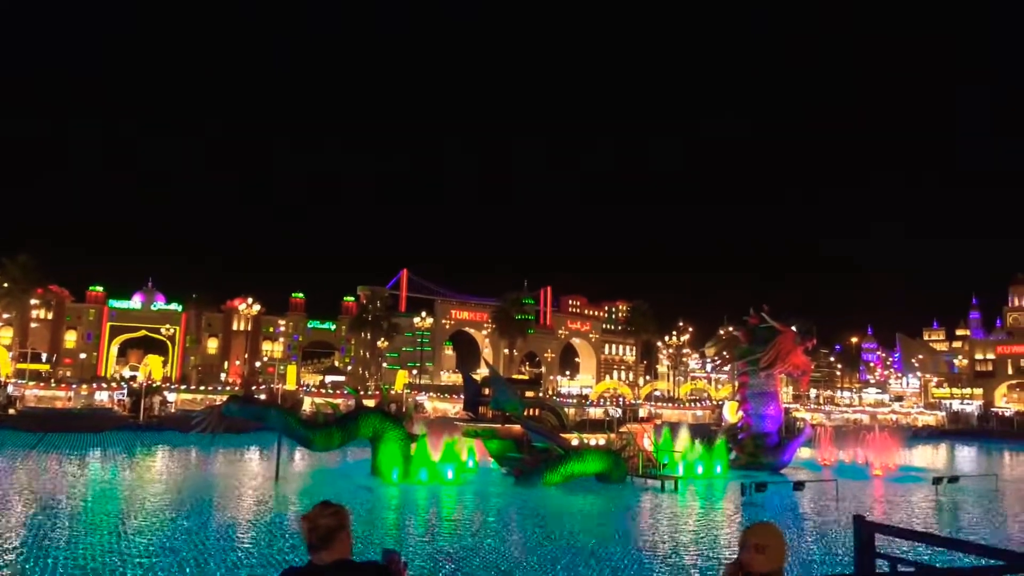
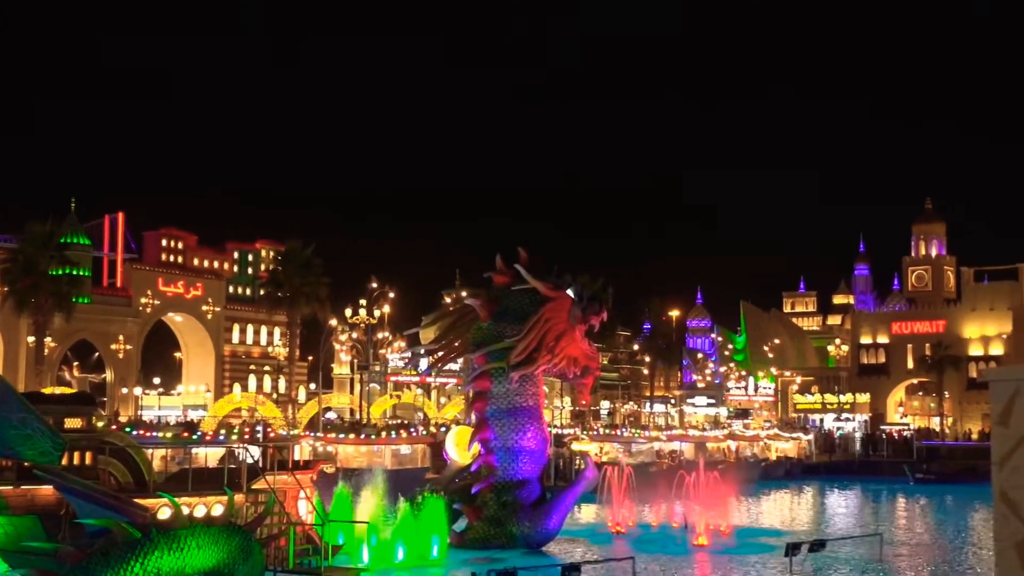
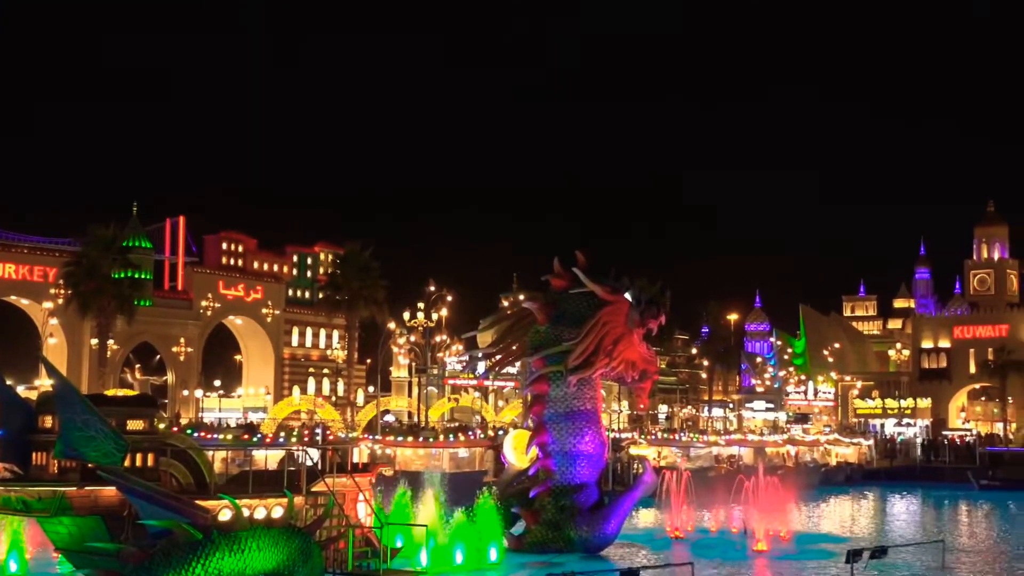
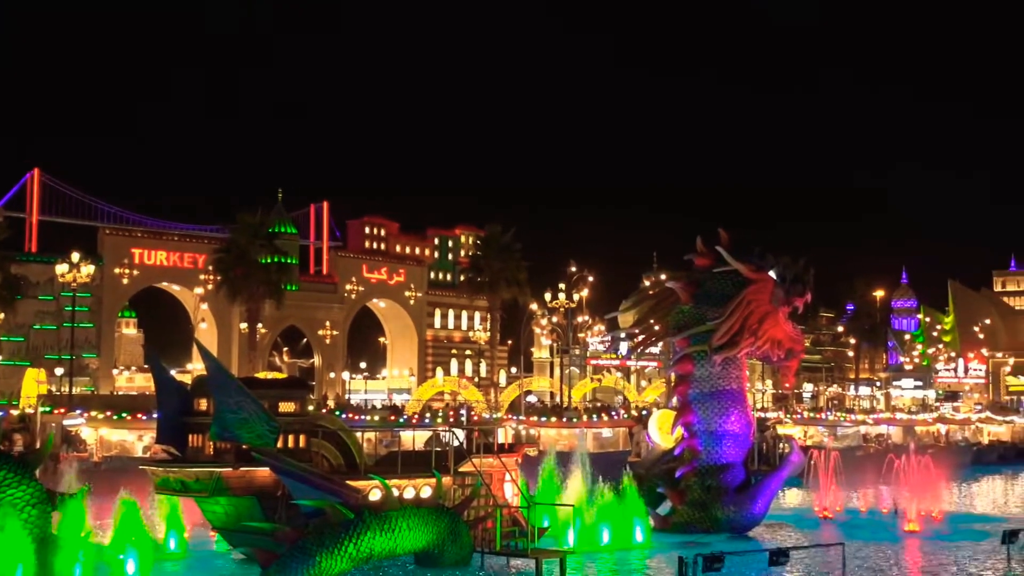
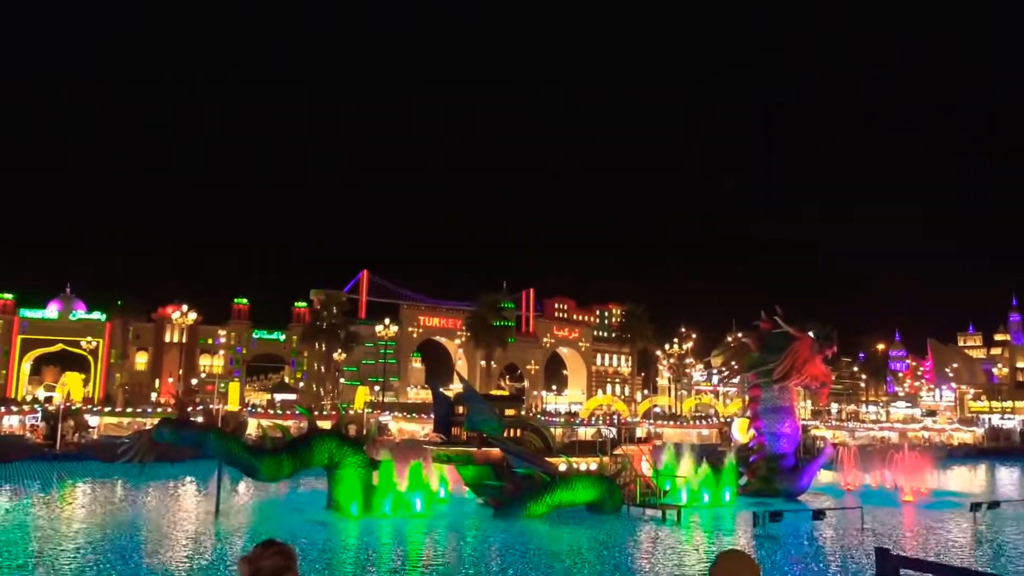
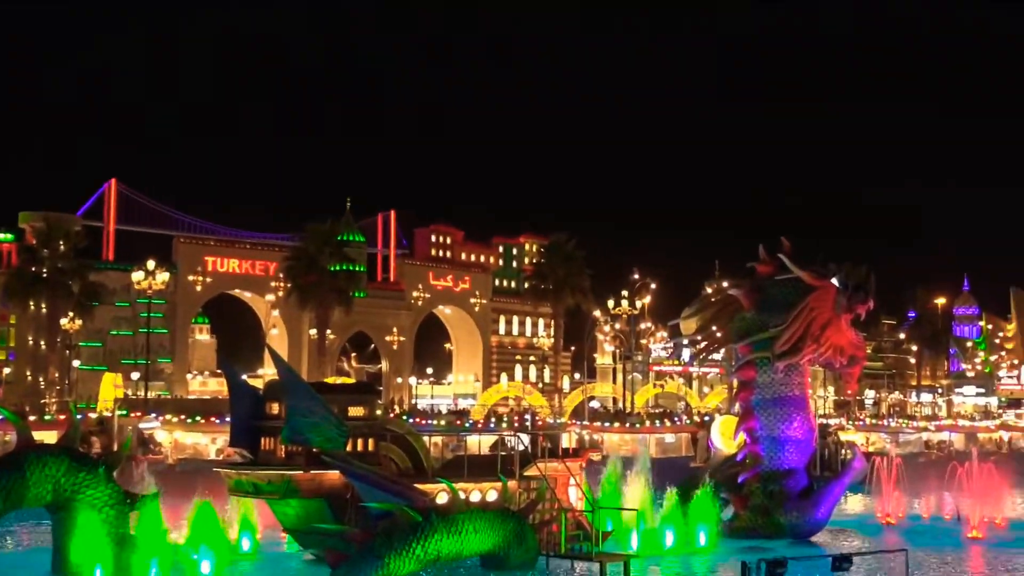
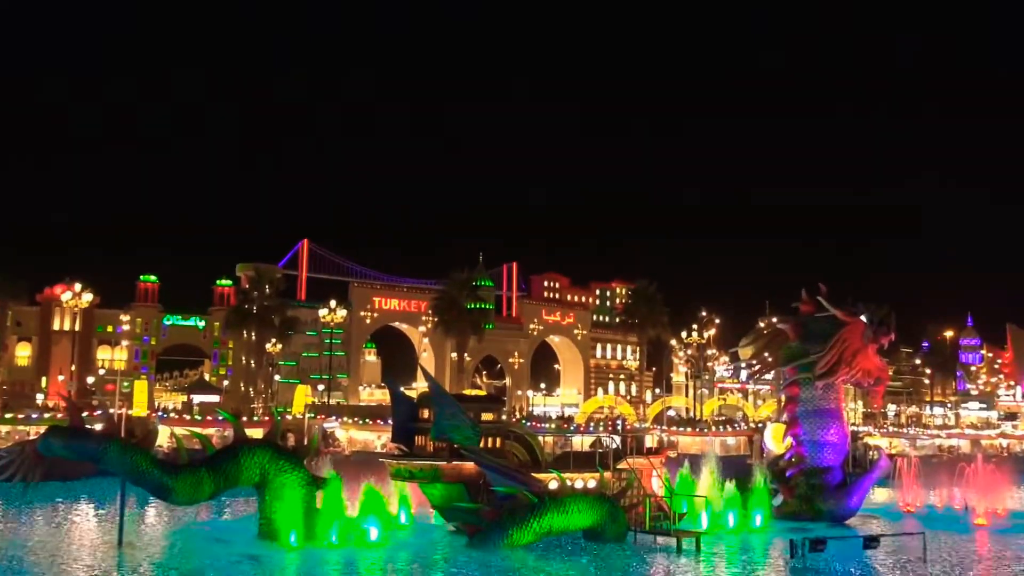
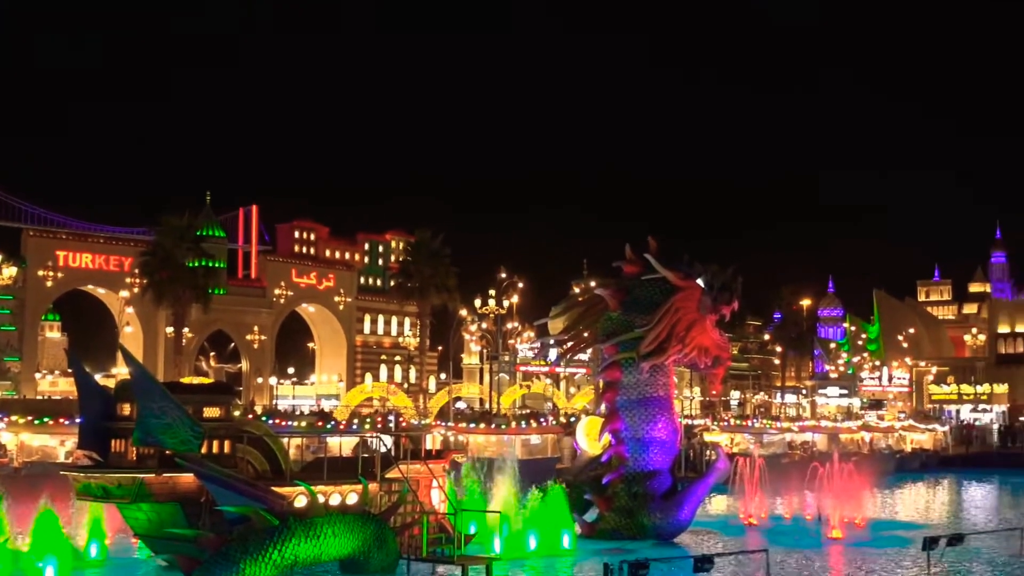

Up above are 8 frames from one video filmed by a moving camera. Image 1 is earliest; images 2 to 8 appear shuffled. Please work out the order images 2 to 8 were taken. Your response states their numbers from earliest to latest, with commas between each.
5, 7, 6, 4, 8, 3, 2
